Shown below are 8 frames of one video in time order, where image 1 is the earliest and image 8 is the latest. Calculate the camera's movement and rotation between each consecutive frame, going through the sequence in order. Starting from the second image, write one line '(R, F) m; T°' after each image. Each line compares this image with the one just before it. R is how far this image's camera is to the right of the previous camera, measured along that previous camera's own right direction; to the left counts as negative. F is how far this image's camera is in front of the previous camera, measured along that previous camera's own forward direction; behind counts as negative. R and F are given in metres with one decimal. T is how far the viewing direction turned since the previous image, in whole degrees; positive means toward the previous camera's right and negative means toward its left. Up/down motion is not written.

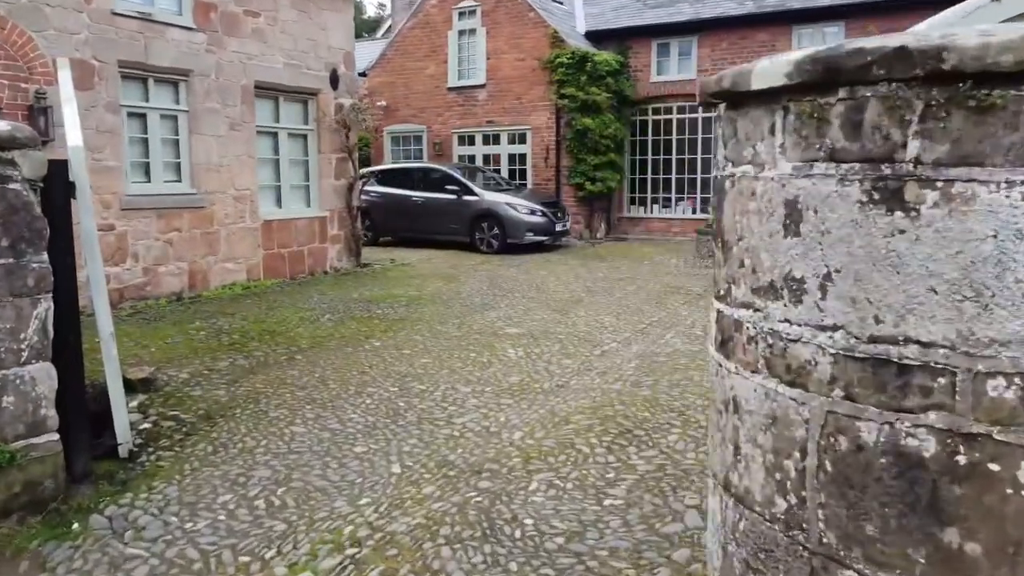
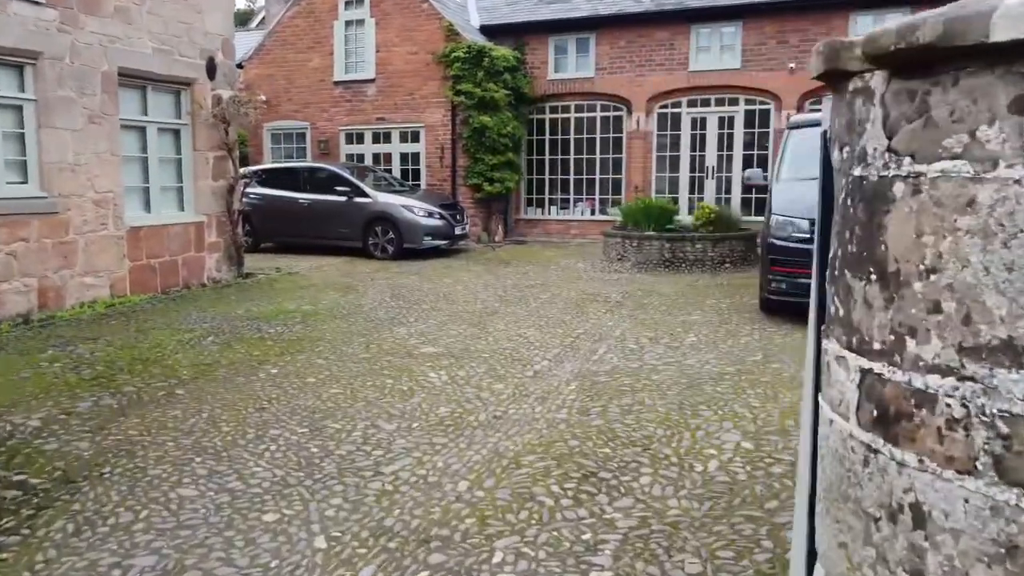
(-0.3, +0.9) m; +8°
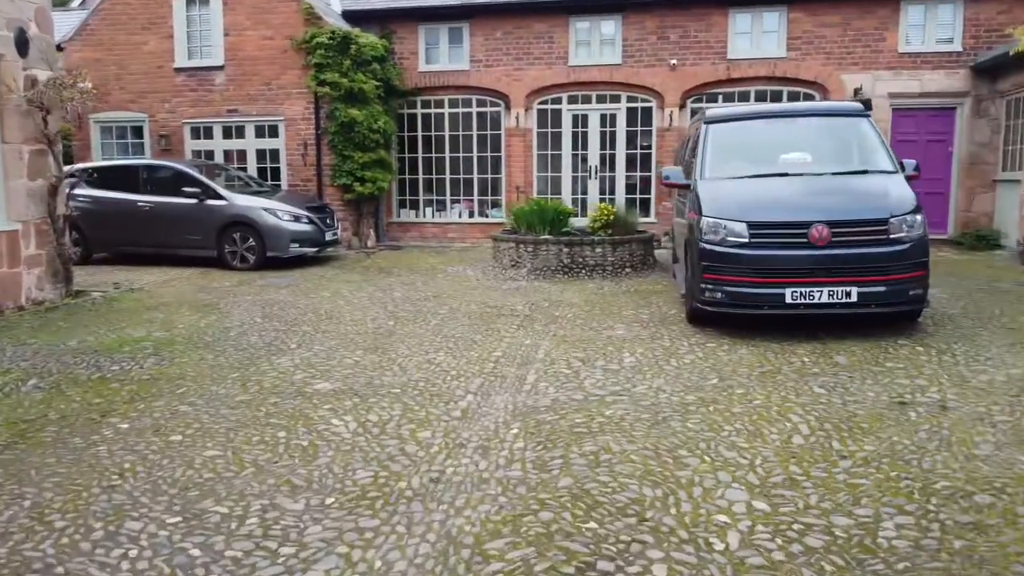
(-0.5, +1.2) m; +10°
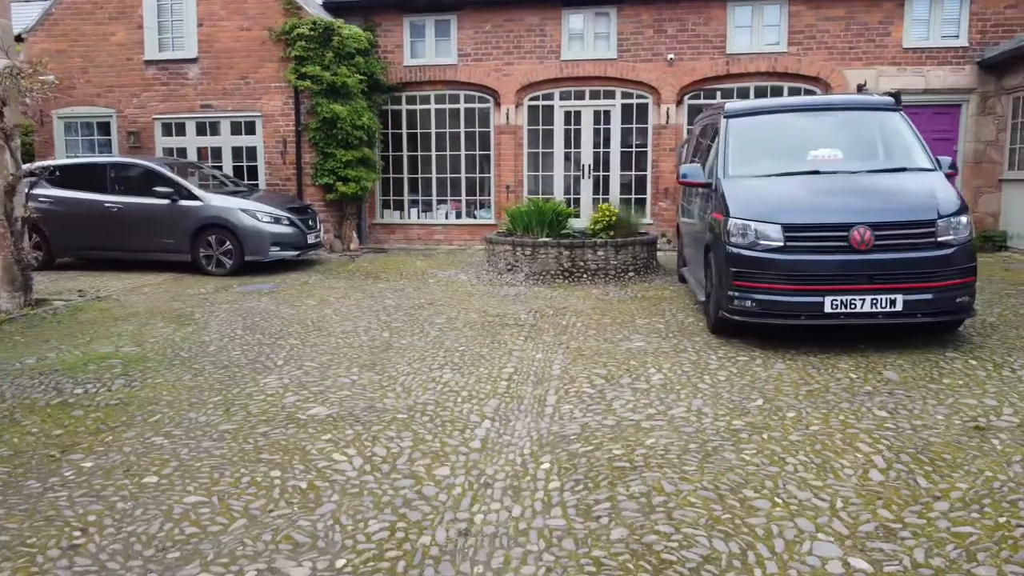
(-0.3, +0.7) m; +2°
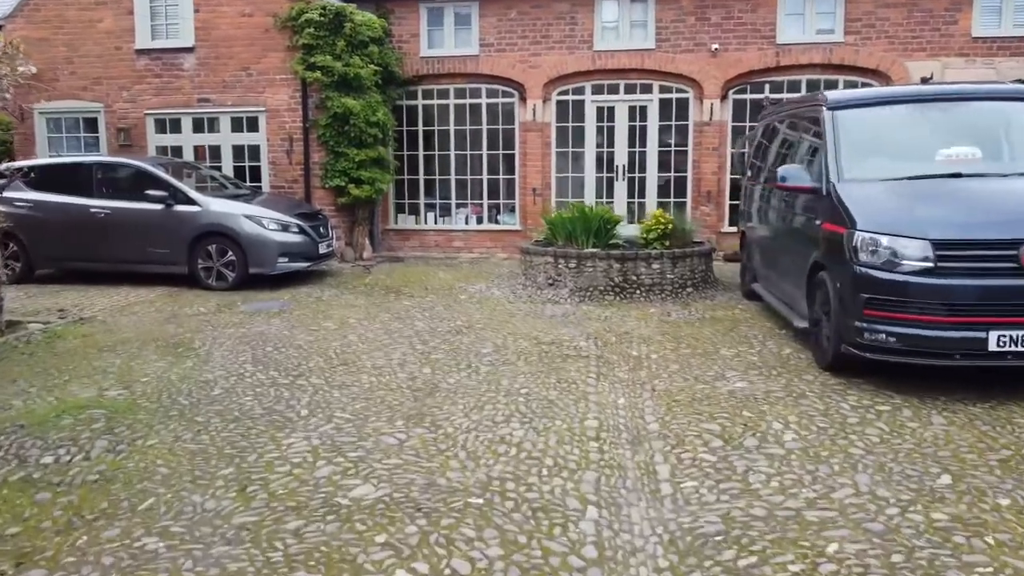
(-0.6, +1.3) m; 0°
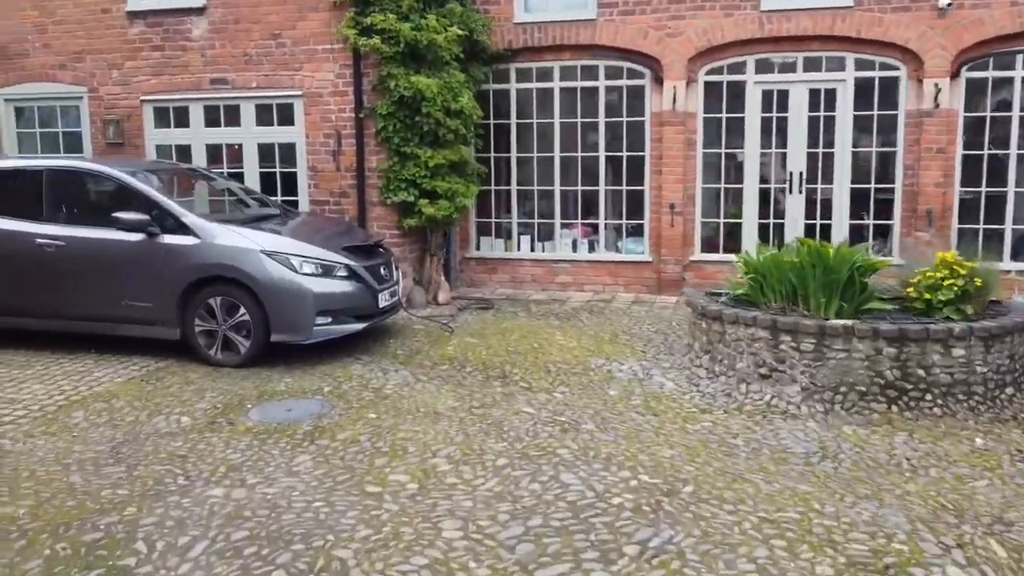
(-1.0, +3.8) m; -3°
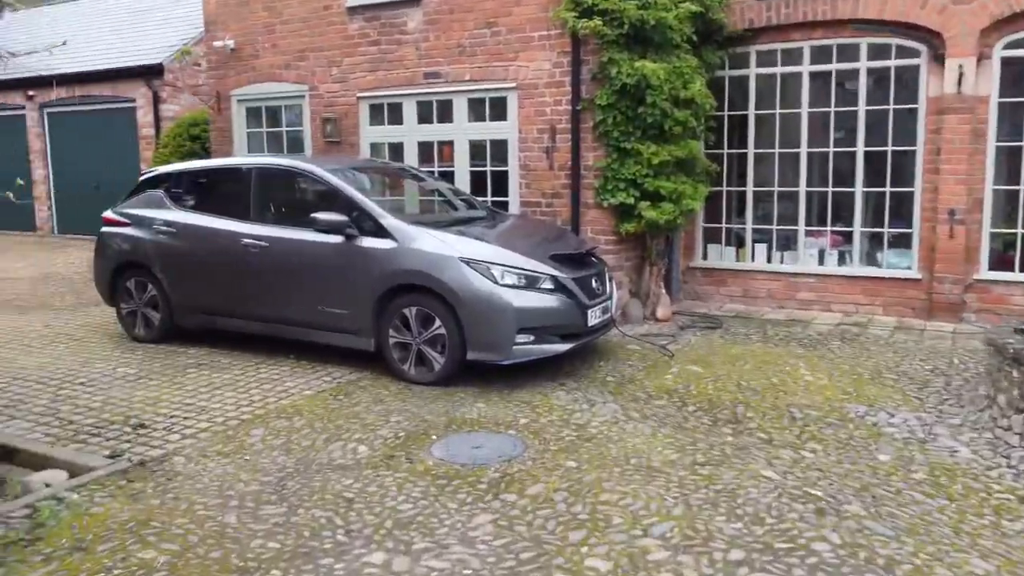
(-0.1, +1.0) m; -15°
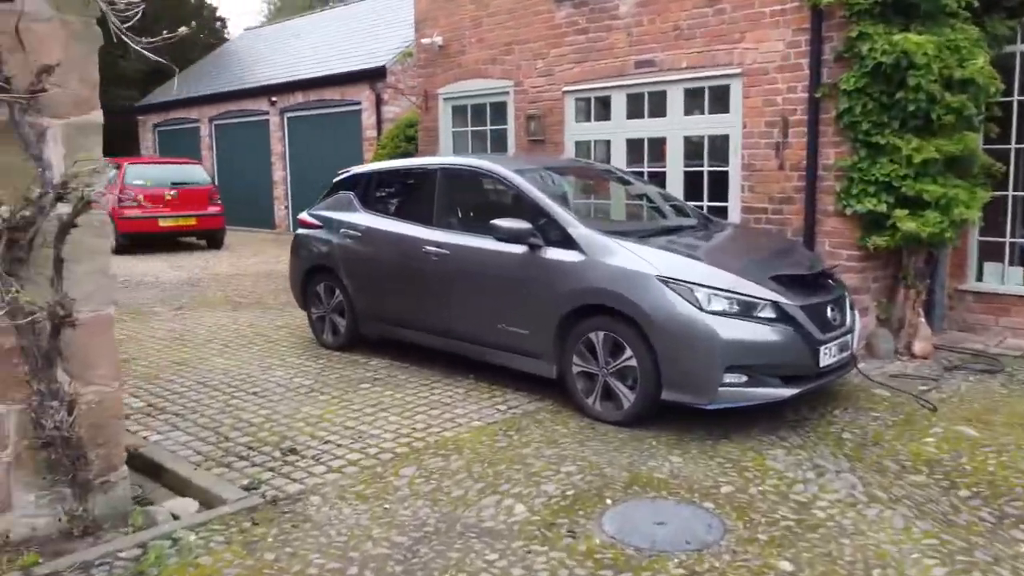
(+0.1, +1.0) m; -16°
